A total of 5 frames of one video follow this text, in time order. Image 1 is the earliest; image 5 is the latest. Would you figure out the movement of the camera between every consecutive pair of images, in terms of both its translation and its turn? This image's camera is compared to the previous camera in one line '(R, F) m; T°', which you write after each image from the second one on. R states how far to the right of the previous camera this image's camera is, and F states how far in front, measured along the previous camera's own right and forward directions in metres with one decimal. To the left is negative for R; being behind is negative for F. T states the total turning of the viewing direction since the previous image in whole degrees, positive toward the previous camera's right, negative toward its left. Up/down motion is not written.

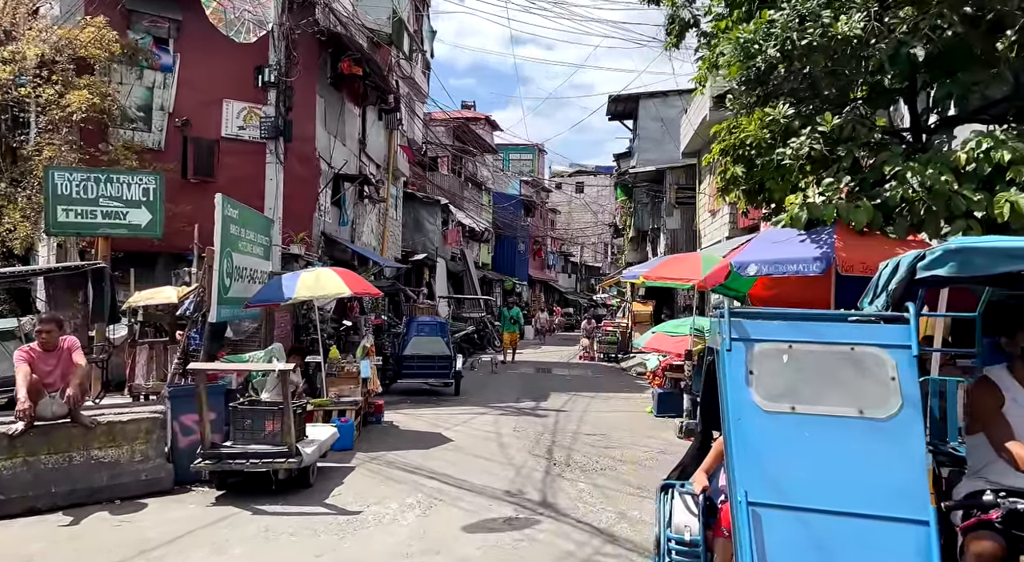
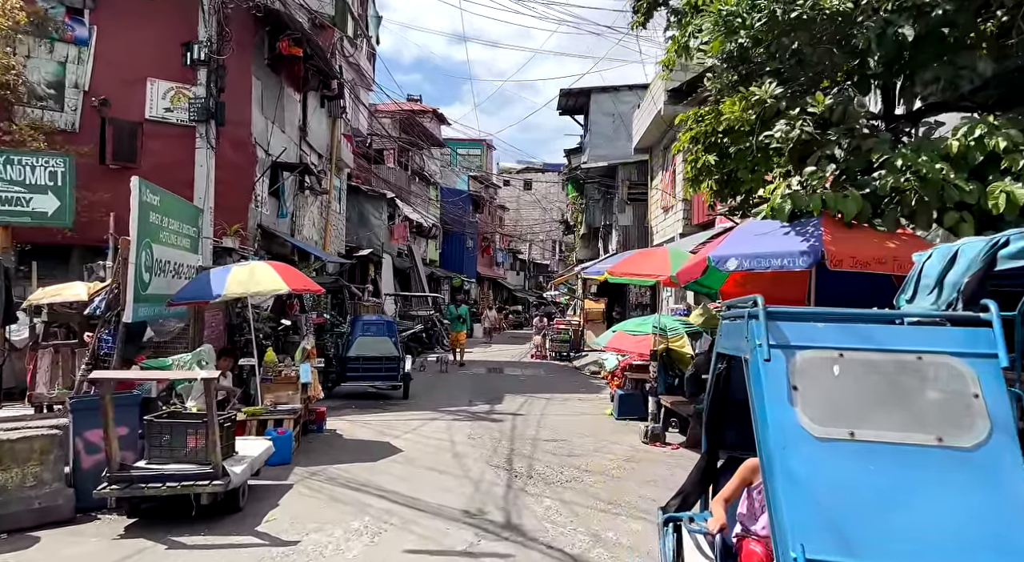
(-0.1, +0.9) m; +3°
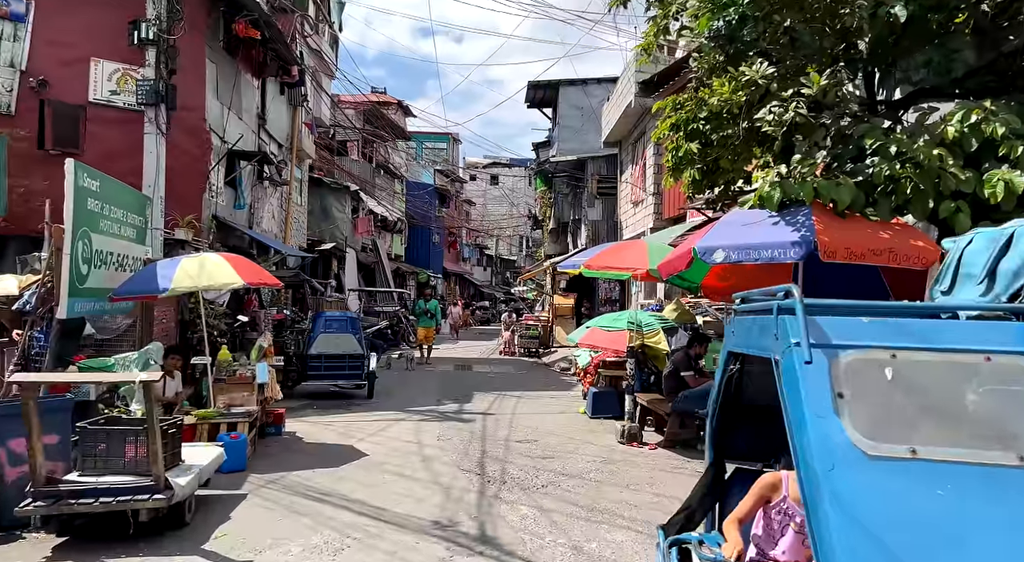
(-0.1, +0.6) m; +2°
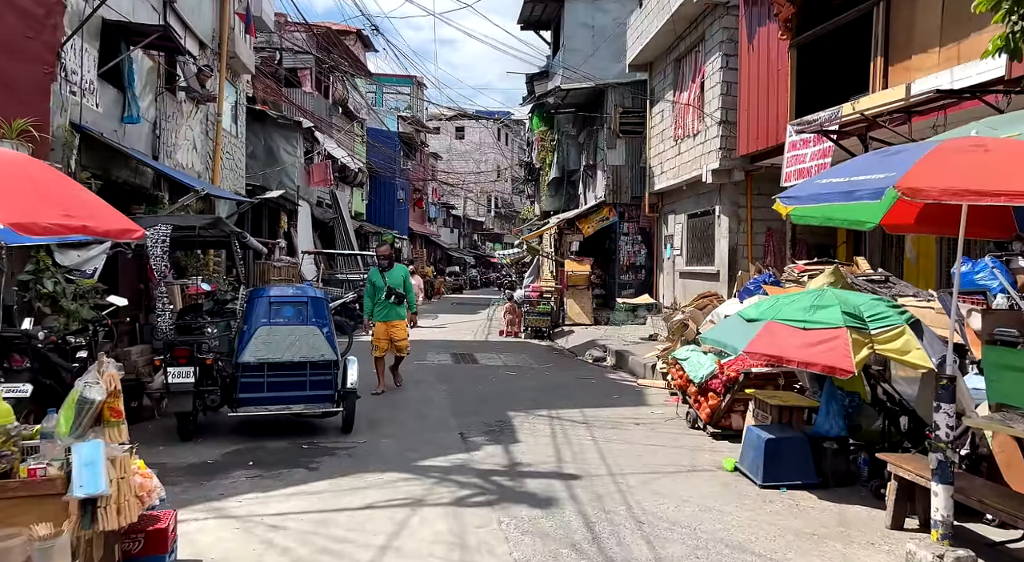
(-1.1, +6.0) m; +3°
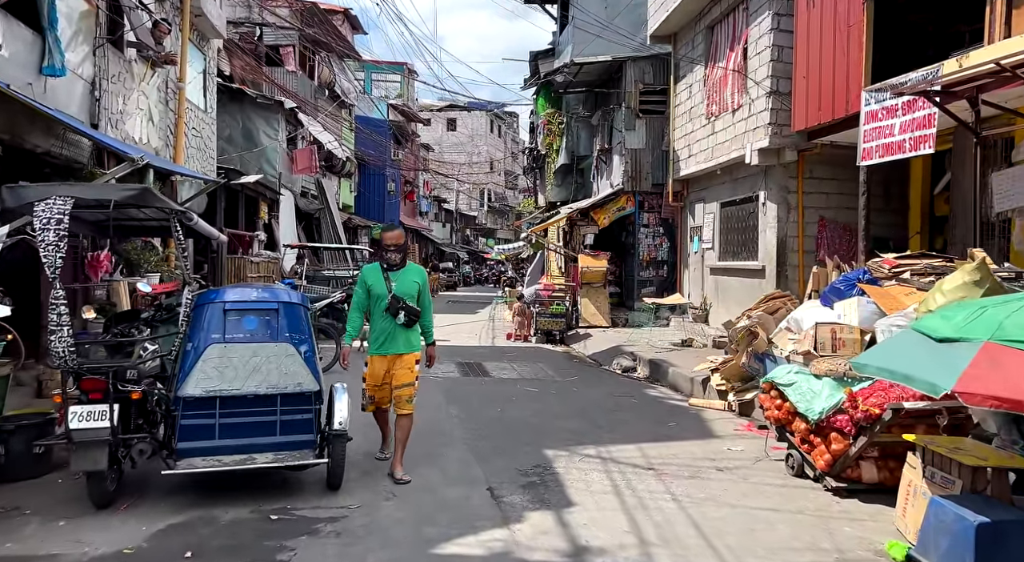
(-0.4, +2.5) m; +1°
